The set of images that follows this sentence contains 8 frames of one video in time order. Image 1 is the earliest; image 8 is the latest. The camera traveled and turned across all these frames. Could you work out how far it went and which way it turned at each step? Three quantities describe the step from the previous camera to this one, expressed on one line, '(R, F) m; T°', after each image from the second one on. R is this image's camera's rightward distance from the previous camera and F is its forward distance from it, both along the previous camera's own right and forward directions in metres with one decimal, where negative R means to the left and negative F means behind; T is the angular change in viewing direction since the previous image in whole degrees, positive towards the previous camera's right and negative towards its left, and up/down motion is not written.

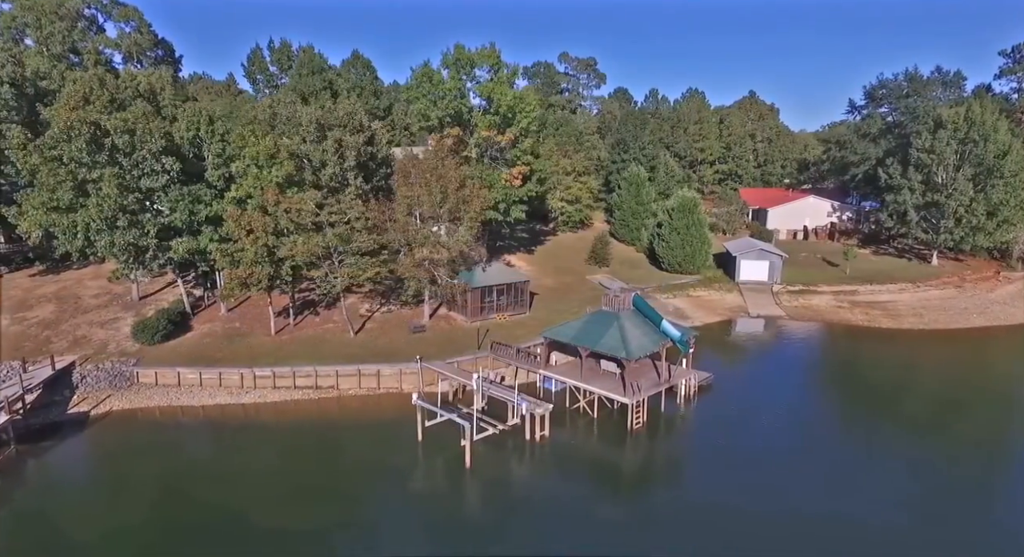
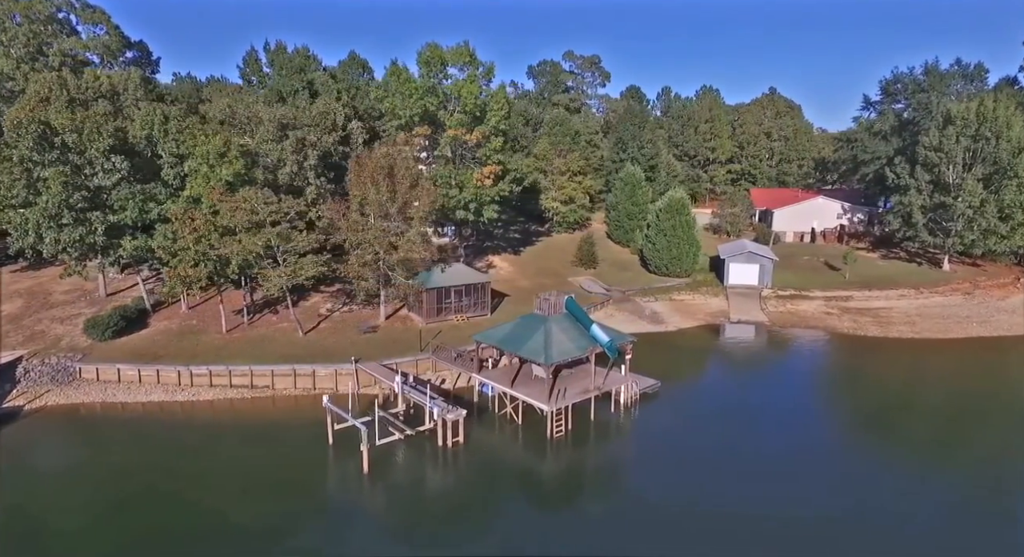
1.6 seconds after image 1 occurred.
(+4.8, +0.9) m; -4°
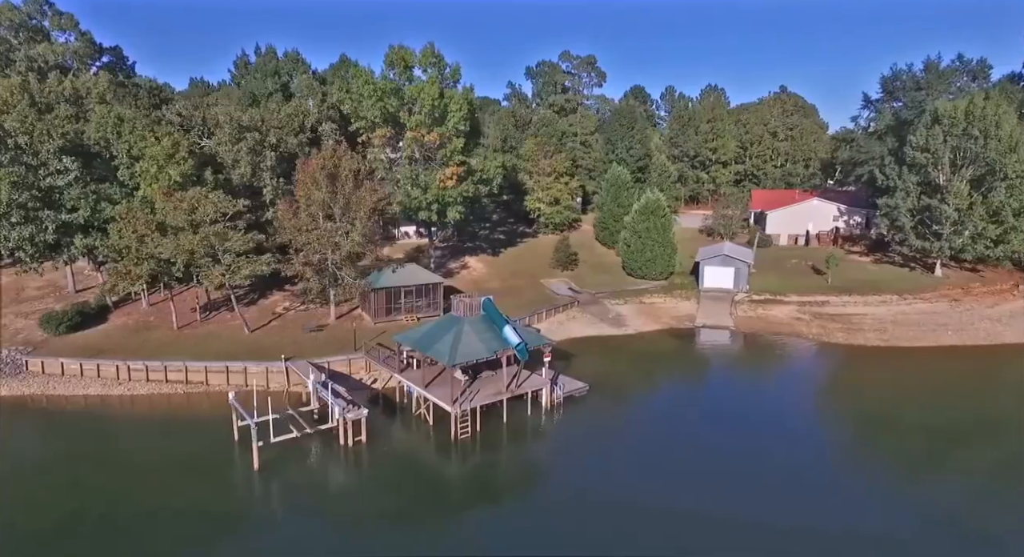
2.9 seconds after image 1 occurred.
(+5.0, +0.2) m; -3°
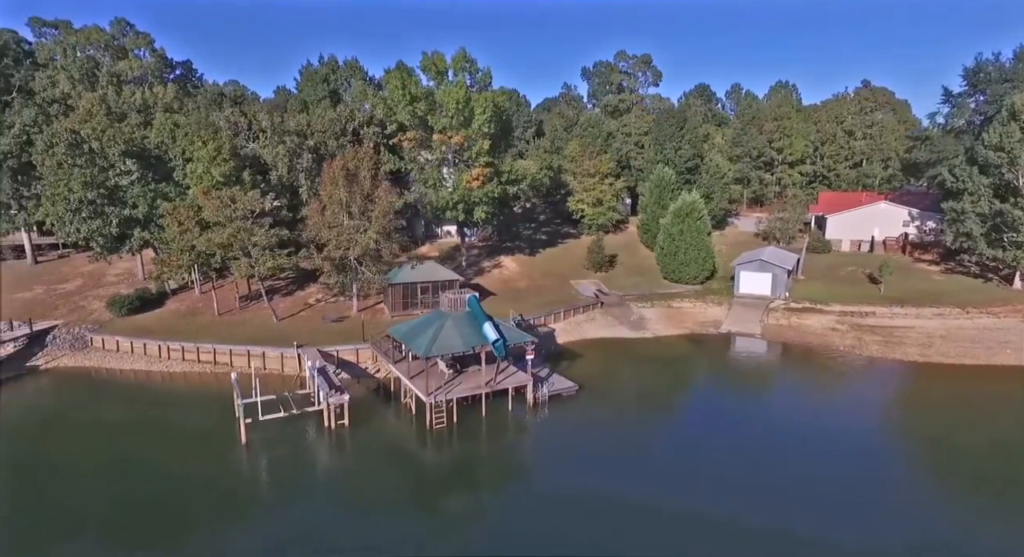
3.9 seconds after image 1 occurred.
(+5.0, -0.6) m; -9°
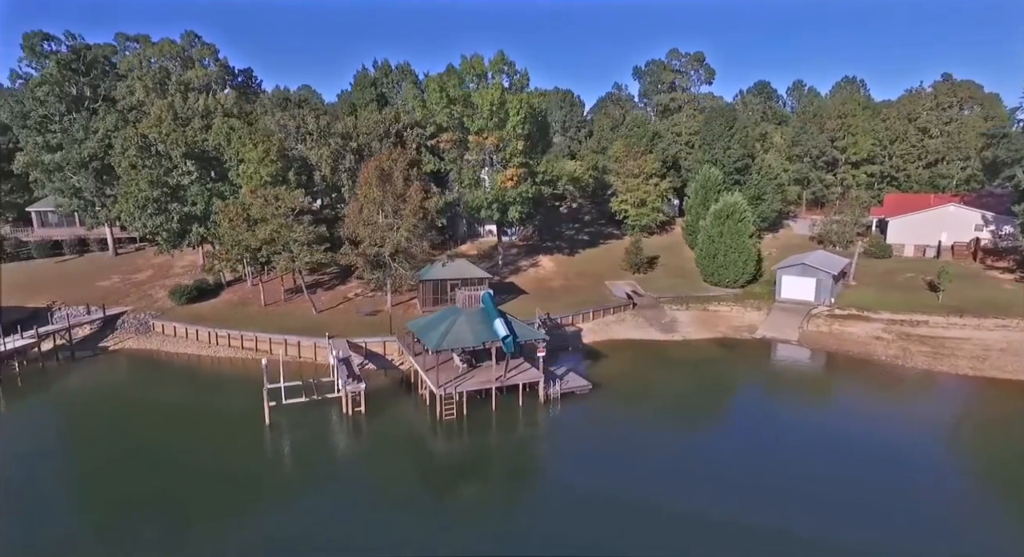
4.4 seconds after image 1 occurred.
(+3.0, -0.5) m; -7°
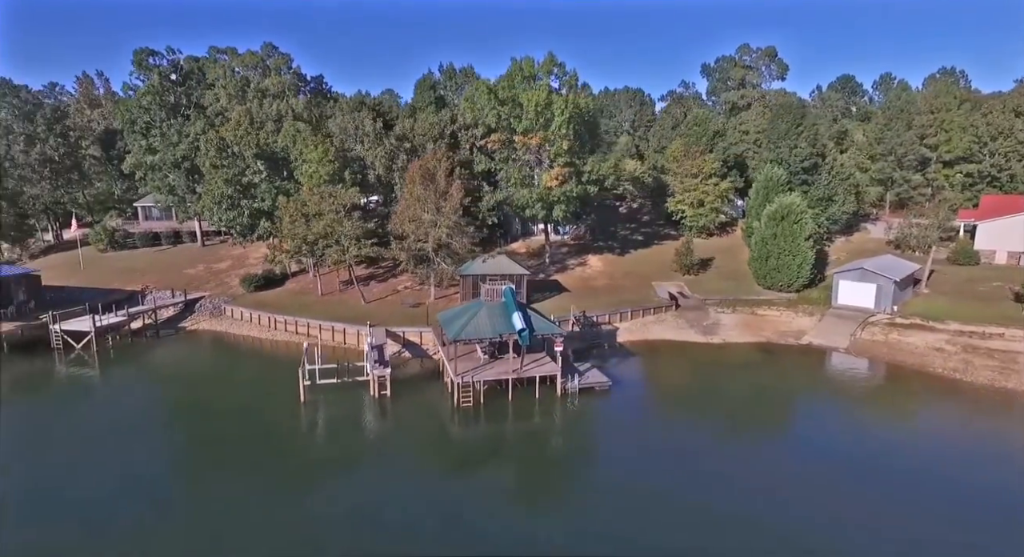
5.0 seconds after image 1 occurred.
(+3.8, -0.6) m; -9°
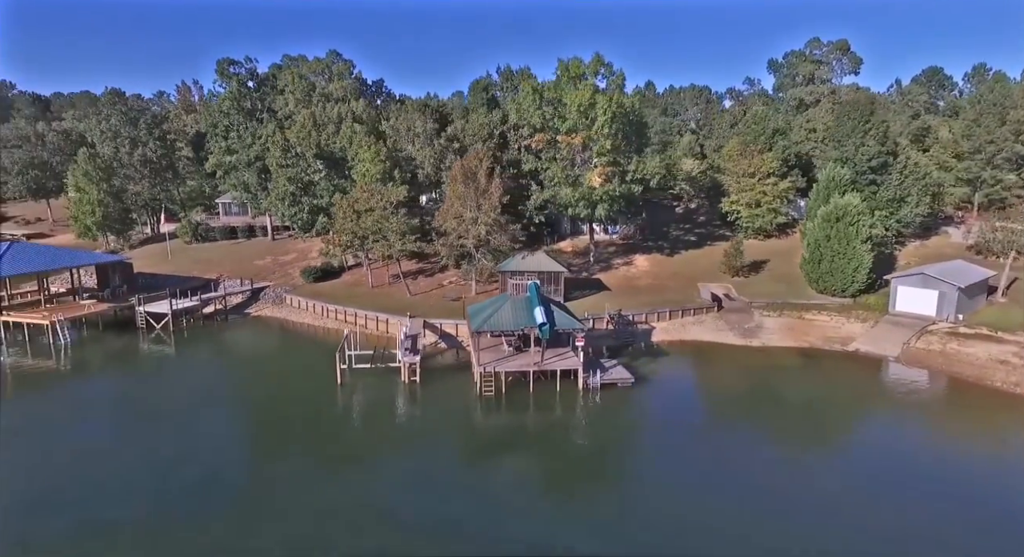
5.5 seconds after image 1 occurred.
(+3.2, -0.5) m; -8°
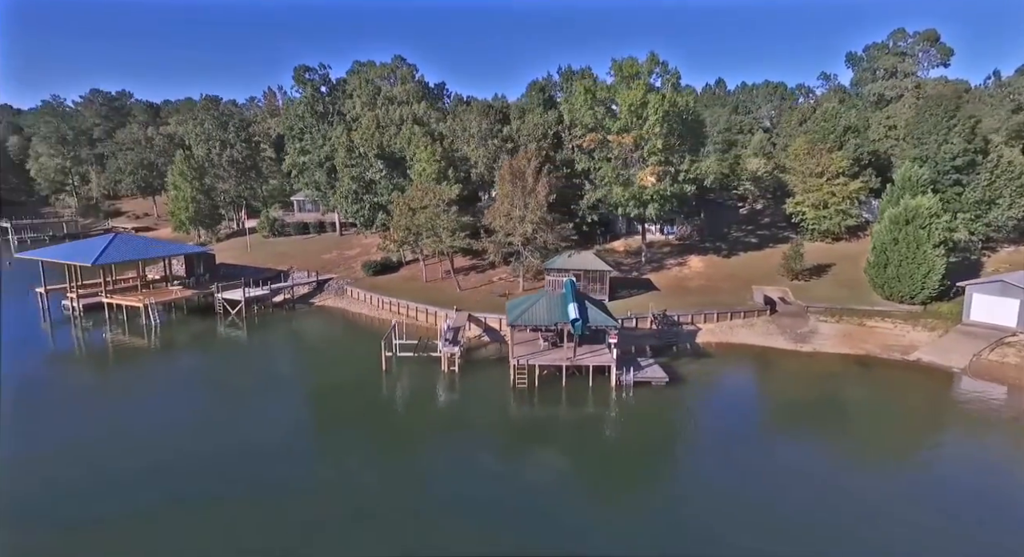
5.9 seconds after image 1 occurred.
(+2.6, -0.2) m; -8°
